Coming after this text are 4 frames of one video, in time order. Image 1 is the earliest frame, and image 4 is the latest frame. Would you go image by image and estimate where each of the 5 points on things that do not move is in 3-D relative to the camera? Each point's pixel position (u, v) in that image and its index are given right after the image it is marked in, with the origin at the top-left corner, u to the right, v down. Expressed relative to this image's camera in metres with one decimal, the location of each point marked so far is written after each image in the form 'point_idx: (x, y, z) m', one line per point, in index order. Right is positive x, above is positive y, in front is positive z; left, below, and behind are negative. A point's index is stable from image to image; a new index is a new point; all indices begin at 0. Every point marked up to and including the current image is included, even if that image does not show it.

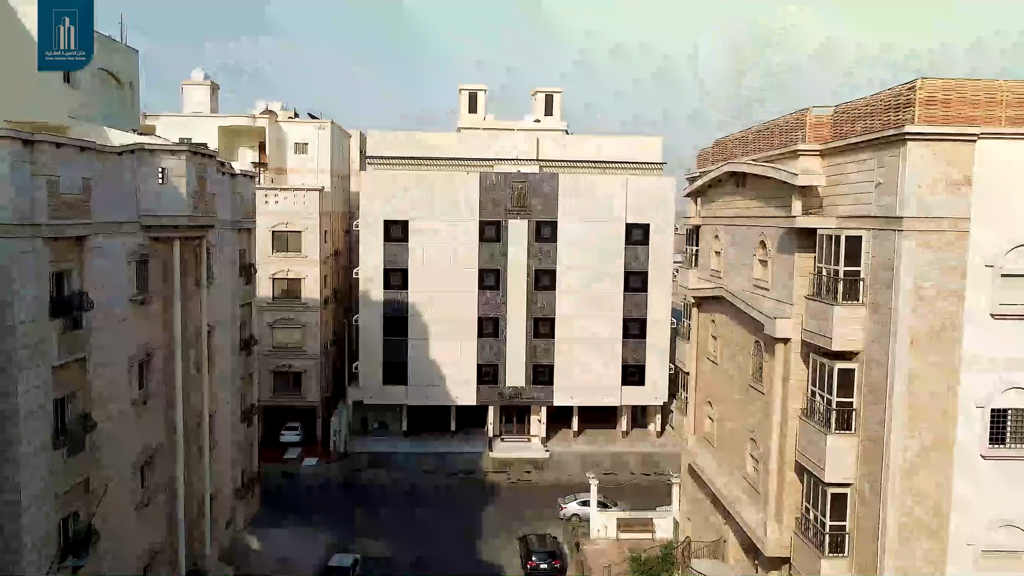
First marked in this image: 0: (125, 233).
0: (-11.5, +1.6, +20.0) m
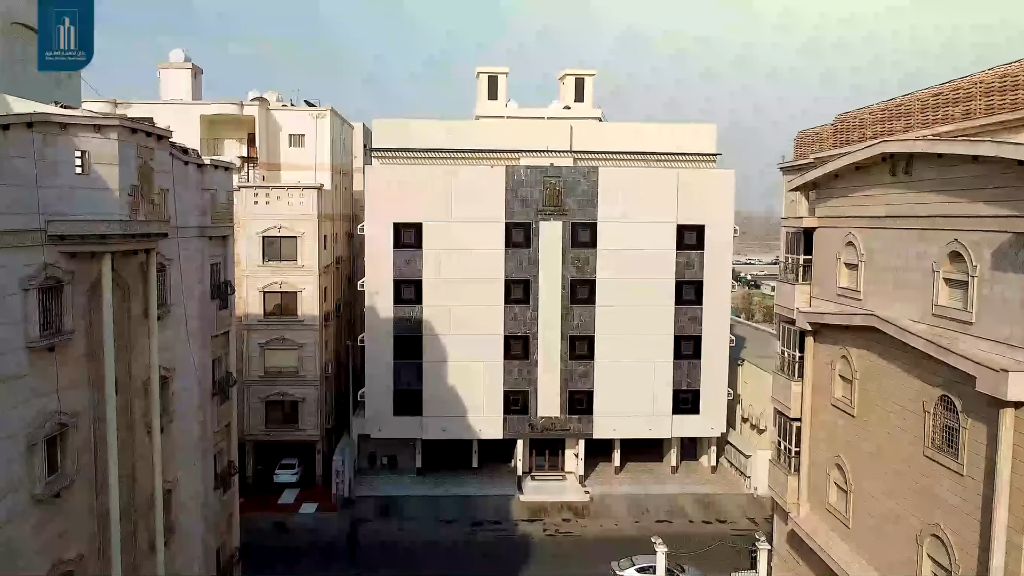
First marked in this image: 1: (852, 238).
0: (-9.7, +0.8, +13.3) m
1: (+9.8, +1.5, +19.4) m
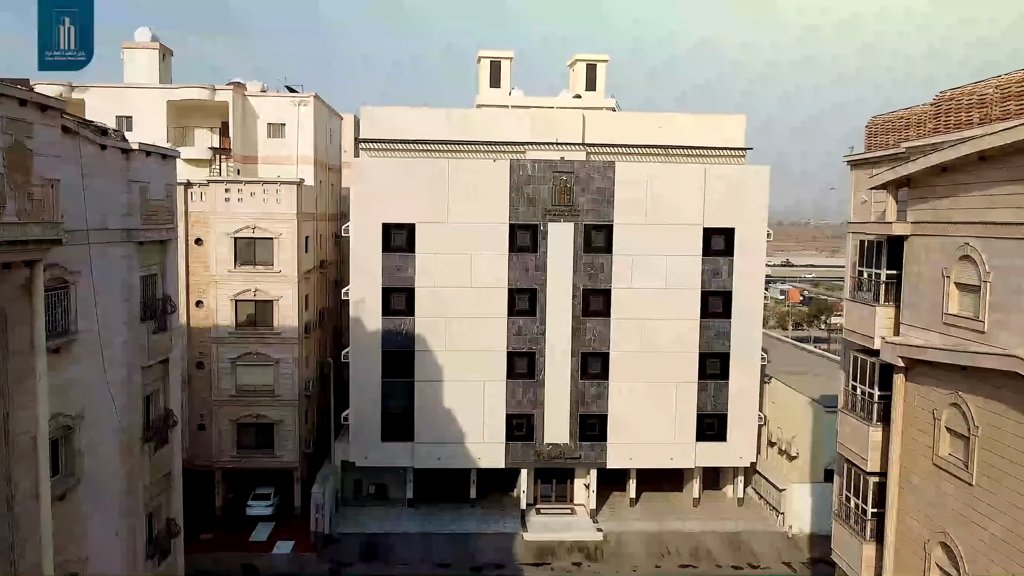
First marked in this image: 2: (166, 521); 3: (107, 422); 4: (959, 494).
0: (-9.5, +0.3, +8.7) m
1: (+10.1, +0.8, +14.8) m
2: (-9.8, -6.6, +19.2) m
3: (-9.7, -3.2, +16.1) m
4: (+10.1, -4.6, +15.2) m
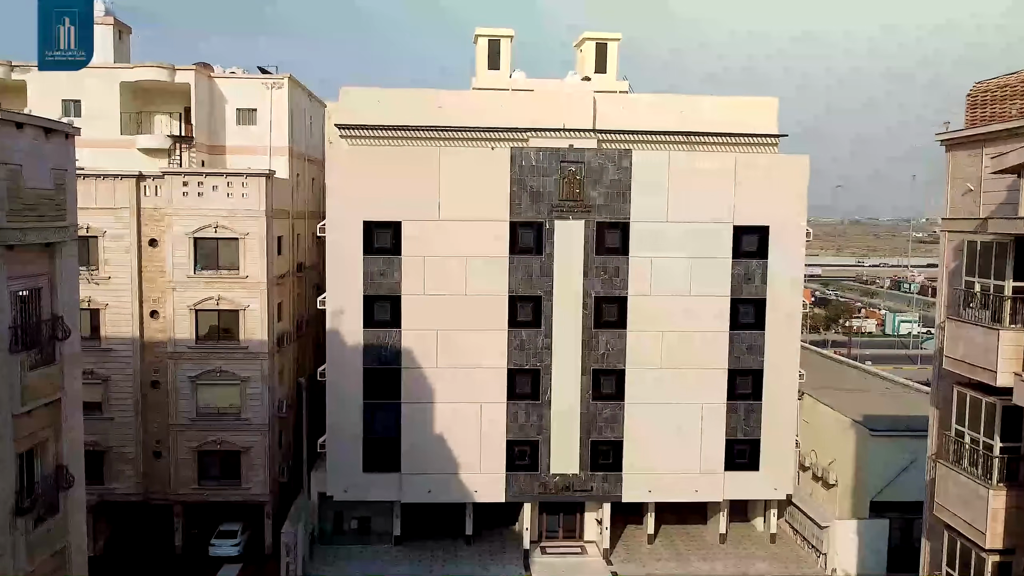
0: (-9.4, -0.1, +4.2) m
1: (+10.1, +0.5, +10.3) m
2: (-9.8, -7.0, +14.7) m
3: (-9.6, -3.6, +11.6) m
4: (+10.1, -5.0, +10.7) m
